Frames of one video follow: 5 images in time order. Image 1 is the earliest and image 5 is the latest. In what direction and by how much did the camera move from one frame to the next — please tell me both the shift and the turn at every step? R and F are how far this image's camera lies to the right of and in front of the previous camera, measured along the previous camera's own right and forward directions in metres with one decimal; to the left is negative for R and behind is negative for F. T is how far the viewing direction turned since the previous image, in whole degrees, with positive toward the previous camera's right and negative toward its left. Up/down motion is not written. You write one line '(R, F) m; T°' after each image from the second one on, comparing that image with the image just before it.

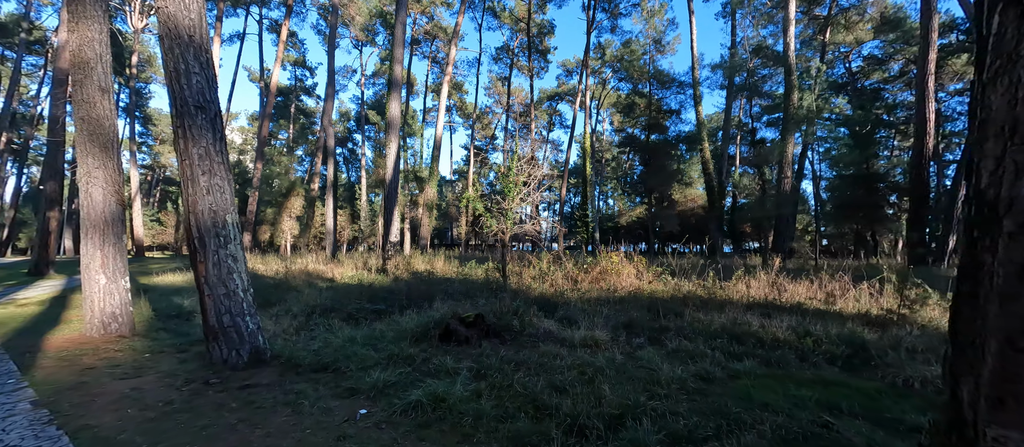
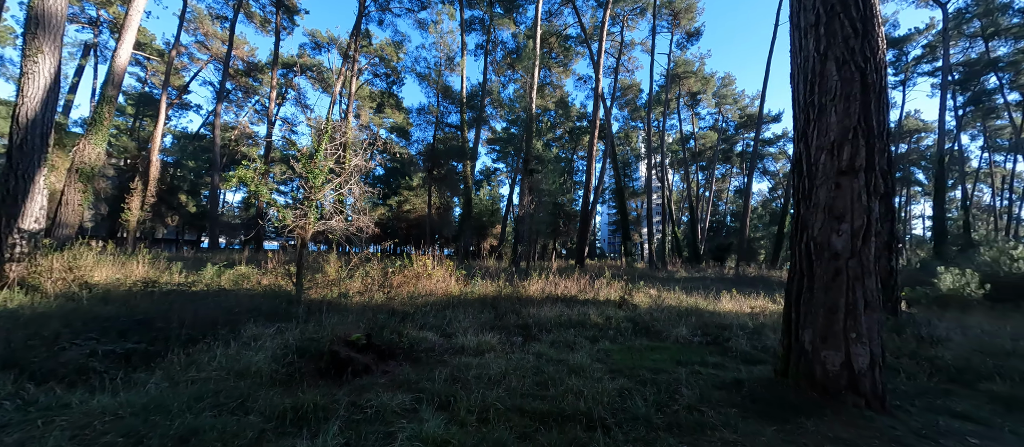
(-1.9, +1.4) m; +38°
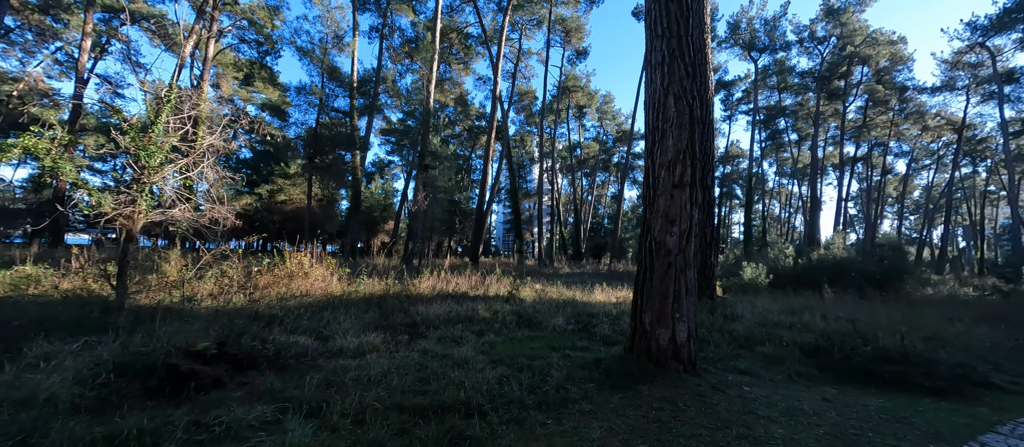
(+0.1, -0.1) m; +15°
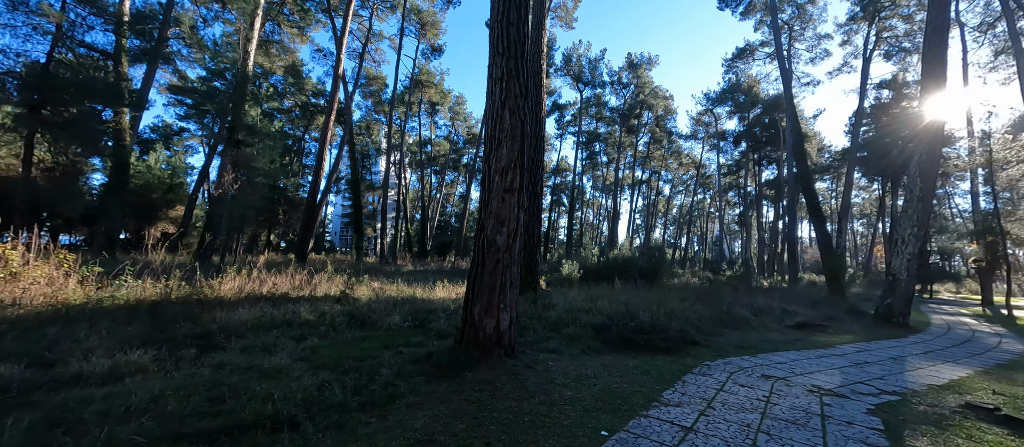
(0.0, -0.2) m; +21°
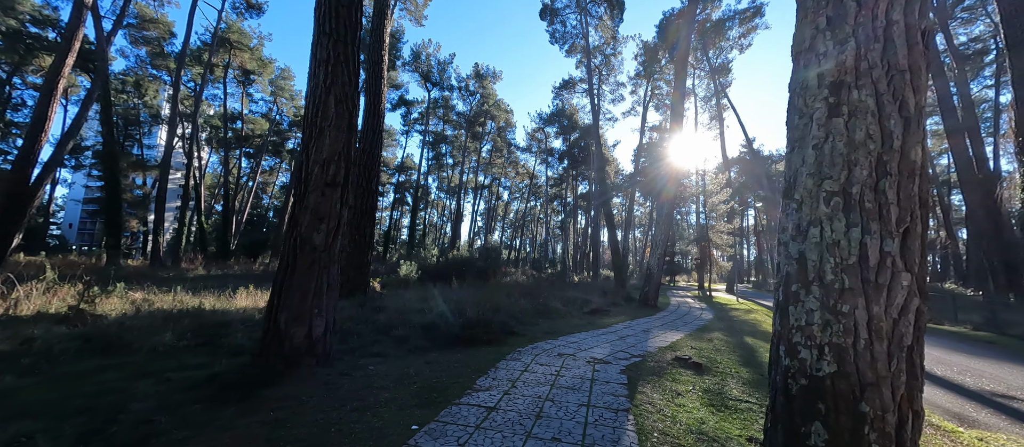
(0.0, -0.1) m; +21°
